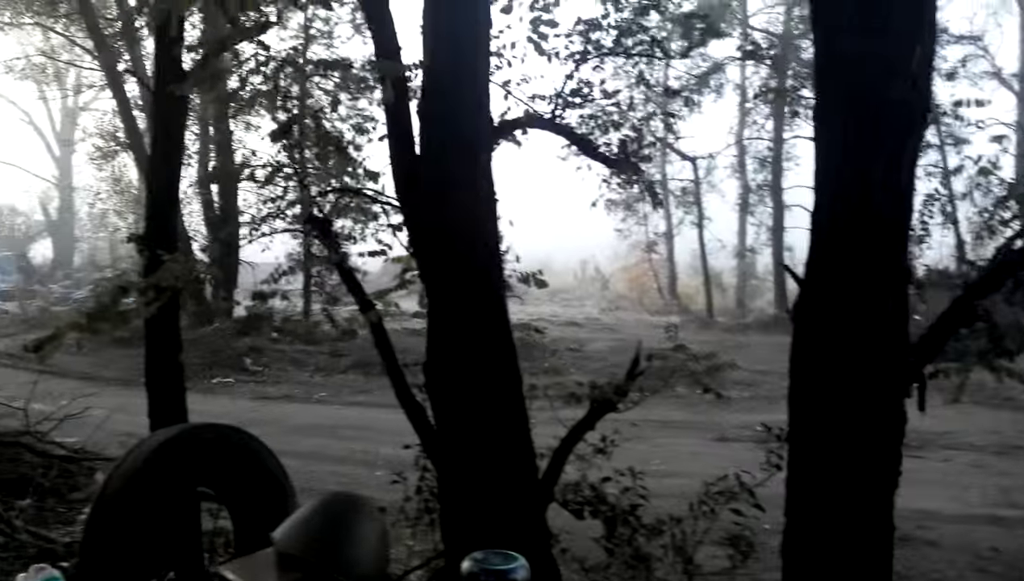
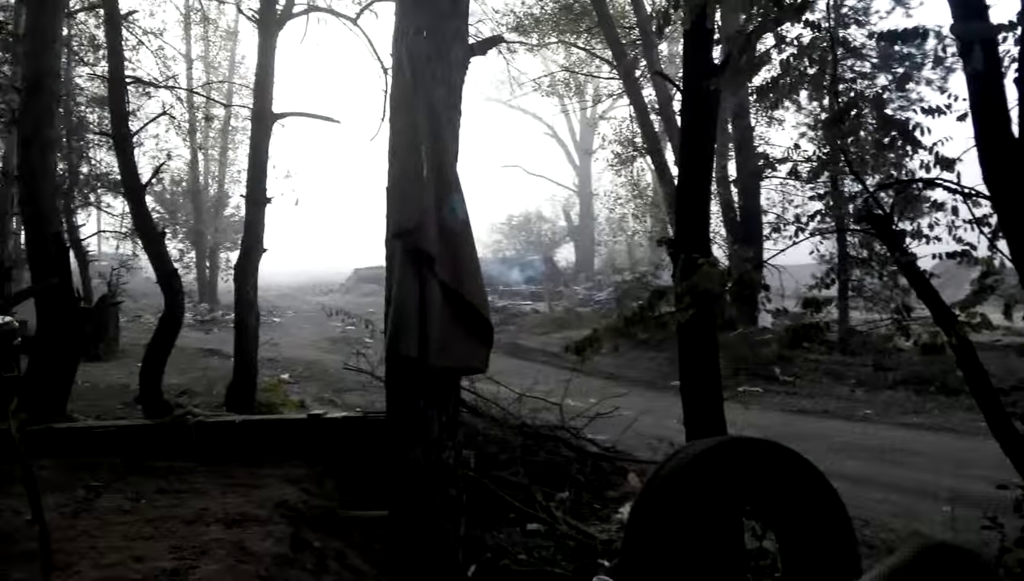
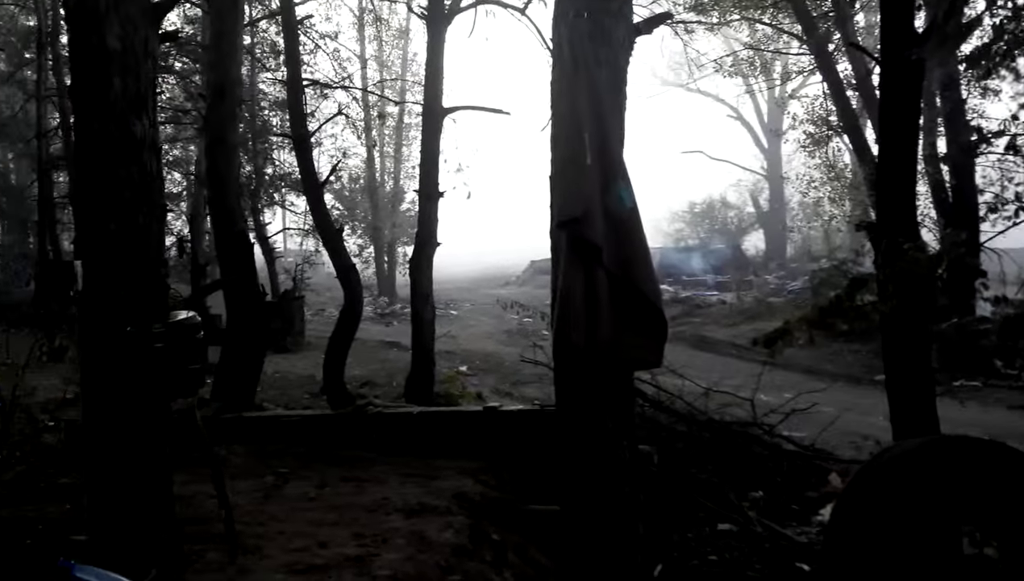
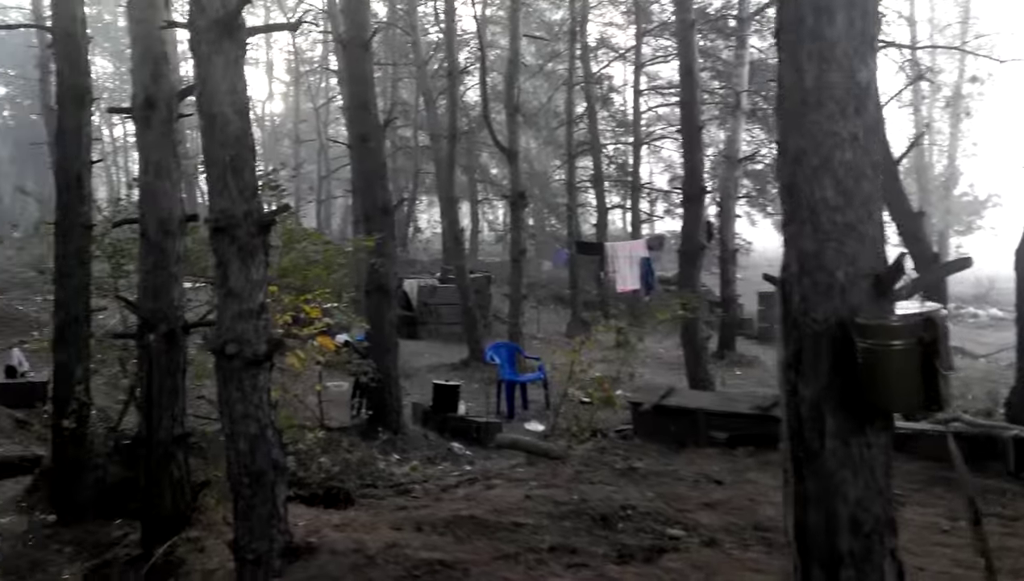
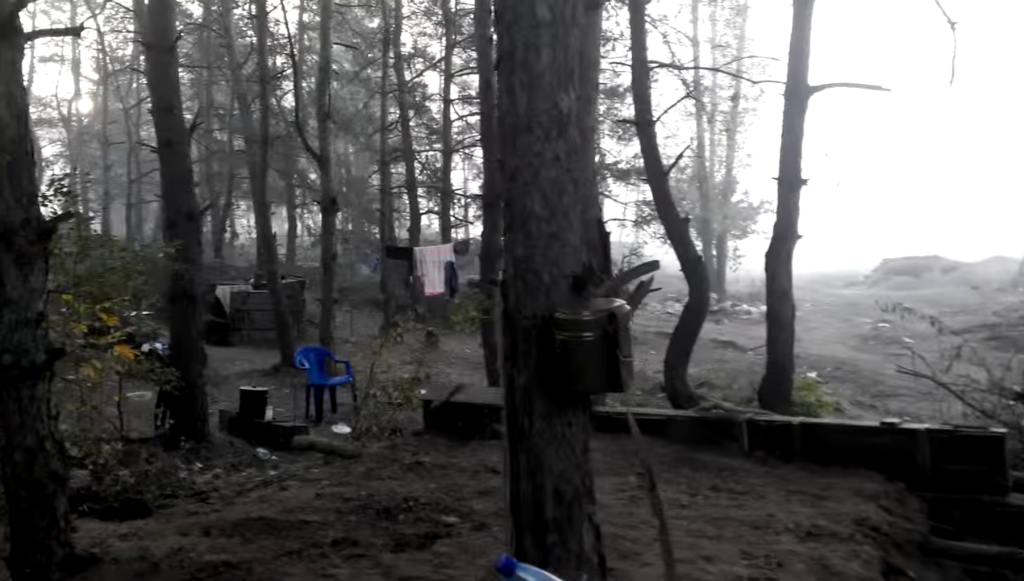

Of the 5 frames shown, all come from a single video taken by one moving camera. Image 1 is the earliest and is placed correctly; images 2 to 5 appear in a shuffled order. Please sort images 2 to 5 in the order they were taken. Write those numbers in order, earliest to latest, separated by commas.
2, 3, 5, 4
